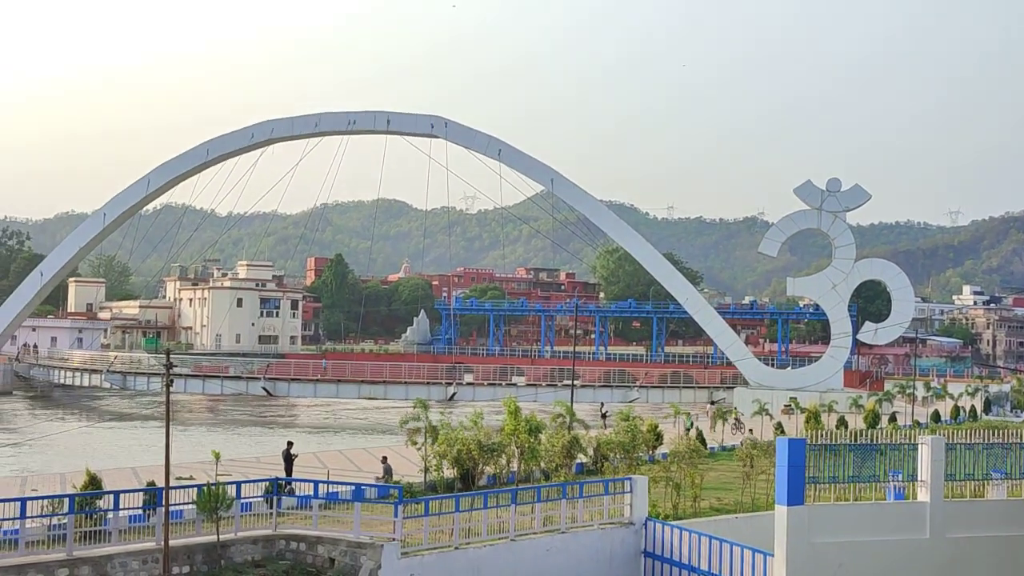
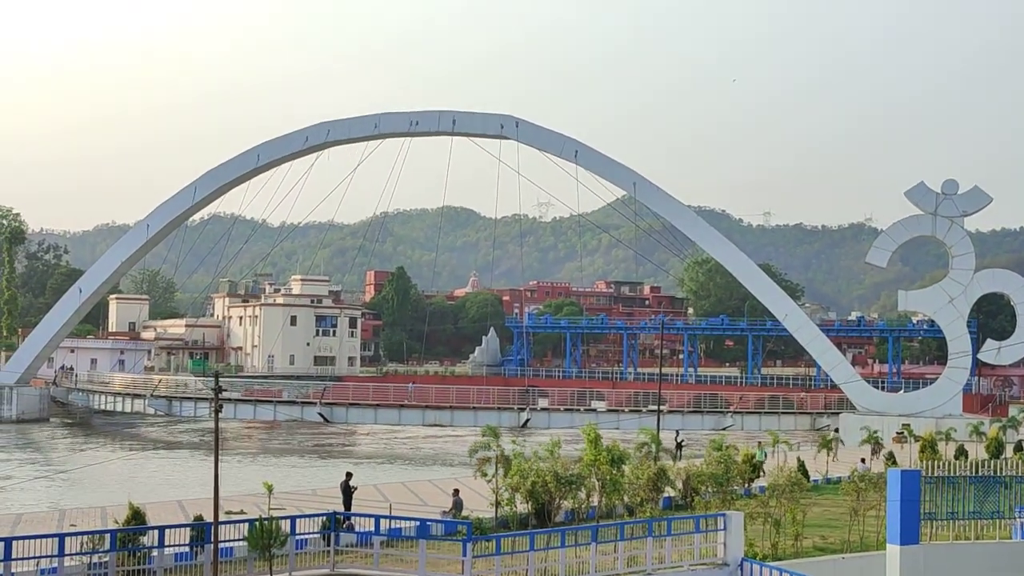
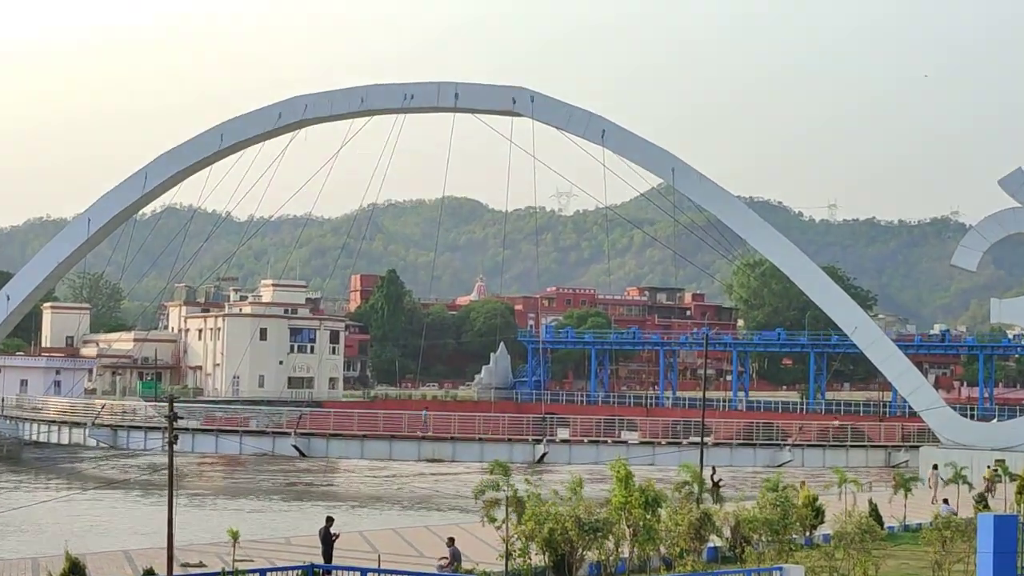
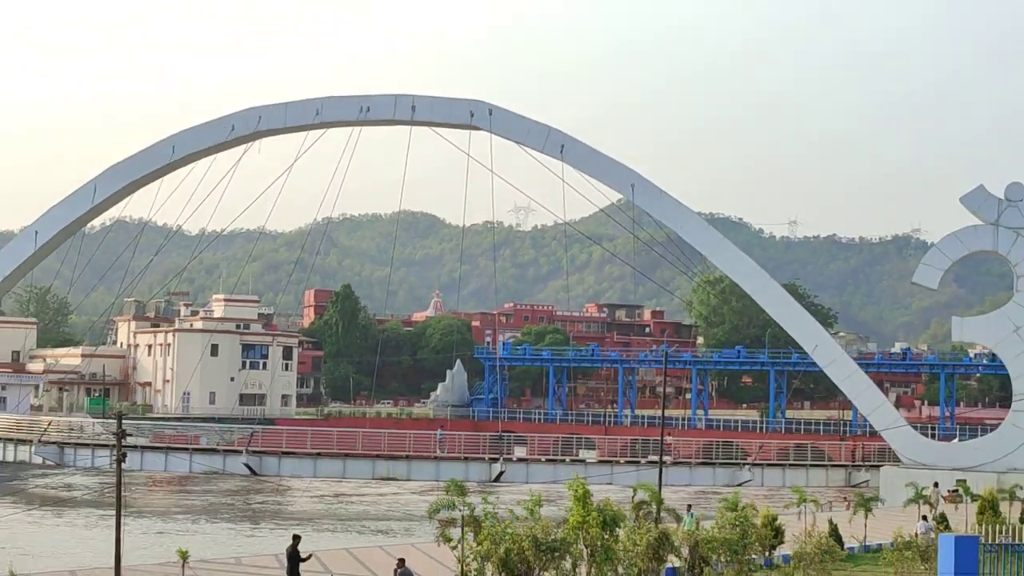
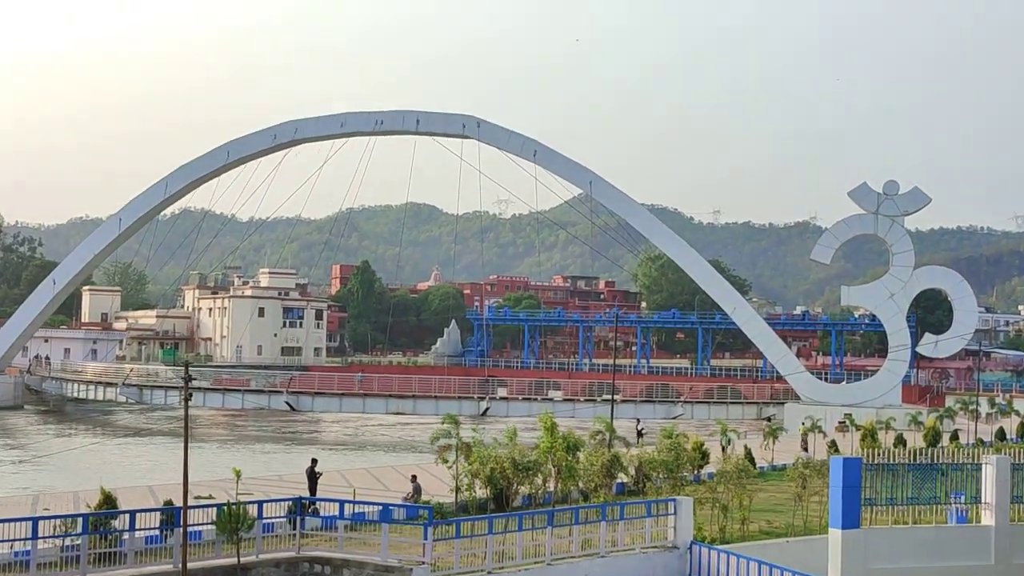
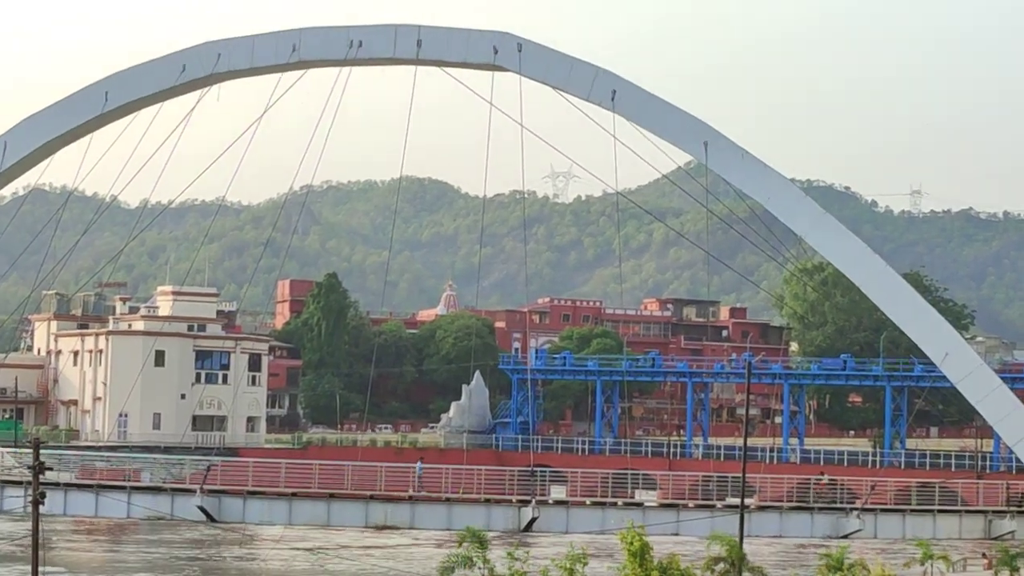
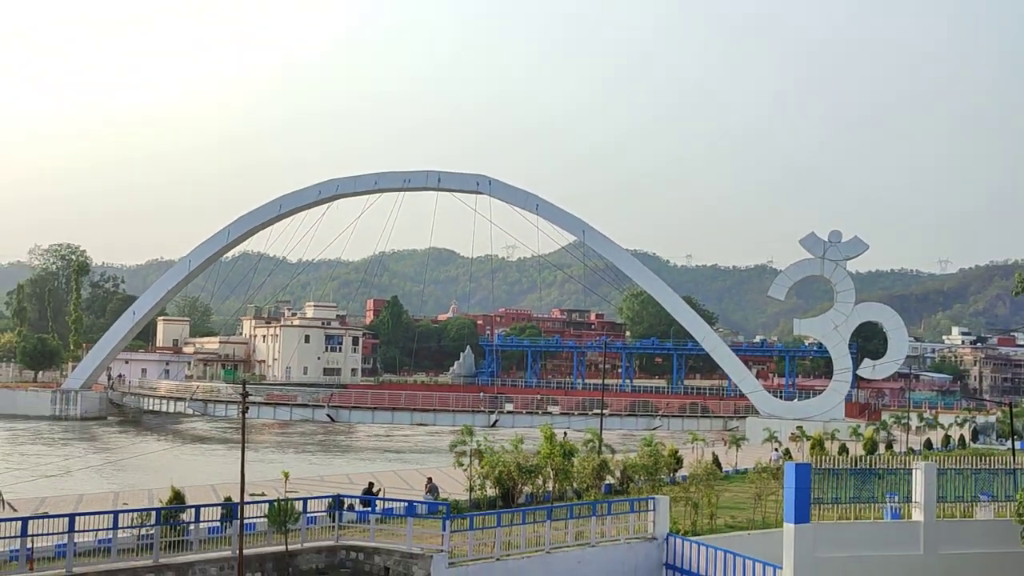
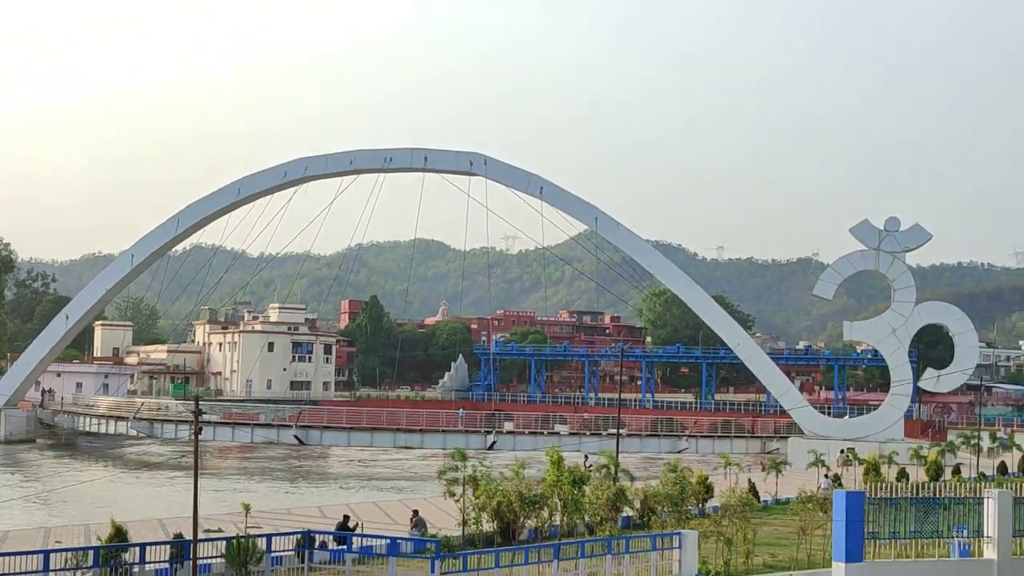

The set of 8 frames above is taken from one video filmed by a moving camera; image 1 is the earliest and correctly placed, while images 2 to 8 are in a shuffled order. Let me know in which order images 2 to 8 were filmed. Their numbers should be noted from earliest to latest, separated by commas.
5, 2, 3, 6, 4, 8, 7
